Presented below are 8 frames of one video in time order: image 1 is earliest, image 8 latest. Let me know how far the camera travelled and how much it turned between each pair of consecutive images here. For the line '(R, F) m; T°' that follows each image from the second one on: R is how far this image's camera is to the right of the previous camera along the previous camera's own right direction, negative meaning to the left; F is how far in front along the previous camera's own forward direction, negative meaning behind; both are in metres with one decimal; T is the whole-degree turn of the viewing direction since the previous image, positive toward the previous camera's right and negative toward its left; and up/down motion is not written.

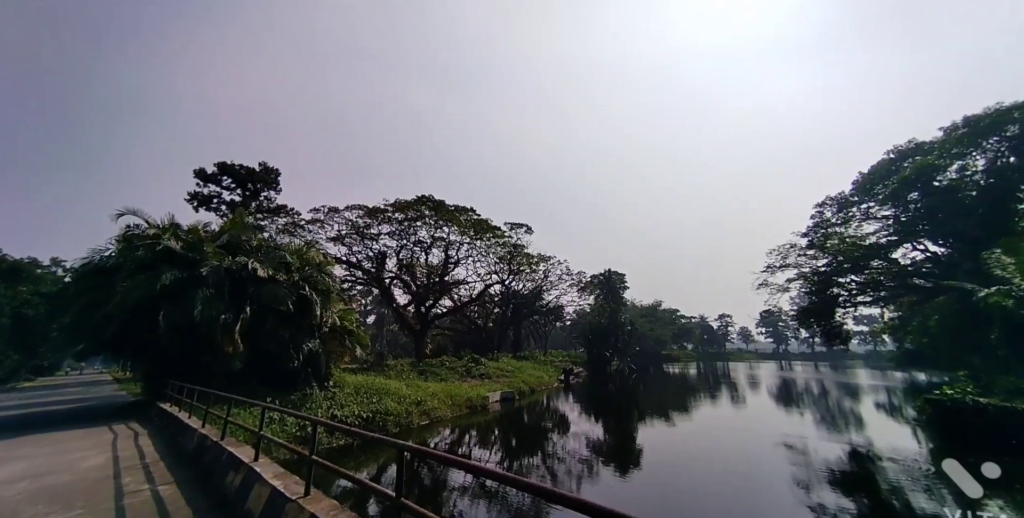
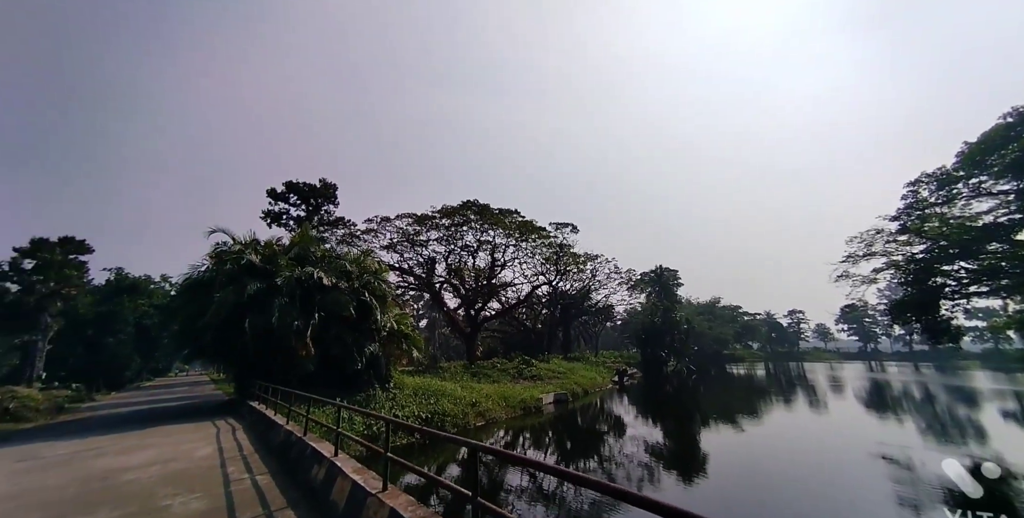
(-0.2, -0.1) m; -7°
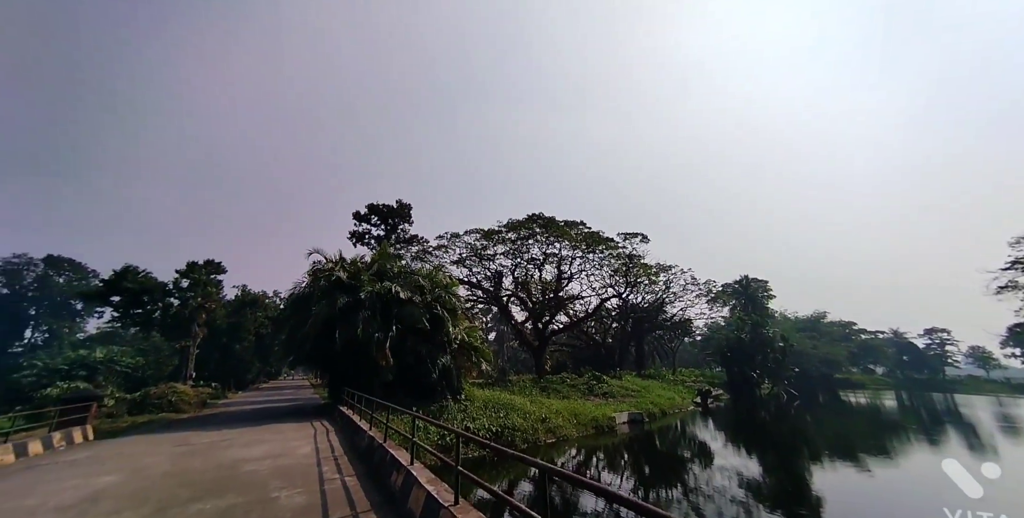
(-0.1, +0.1) m; -10°
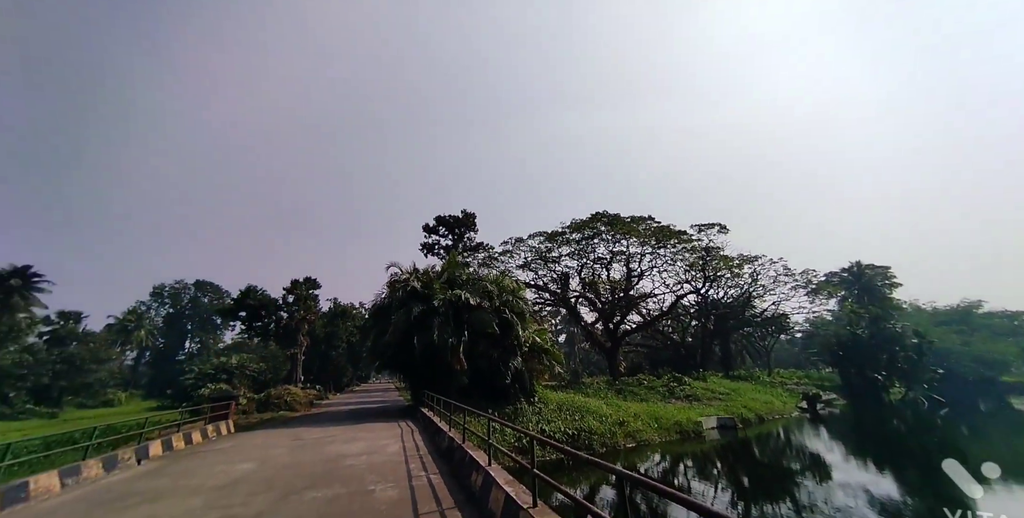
(-0.1, +0.2) m; -10°
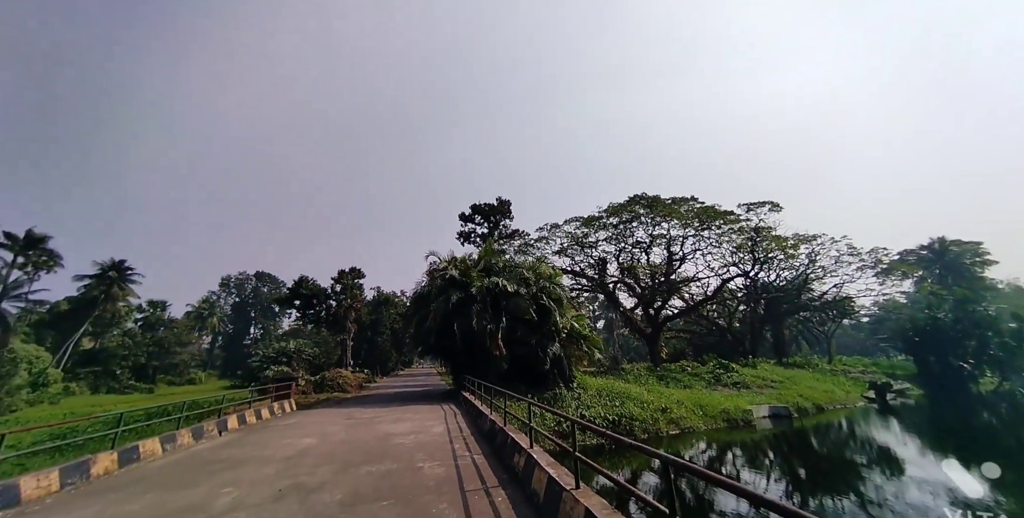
(-0.1, +0.1) m; -6°
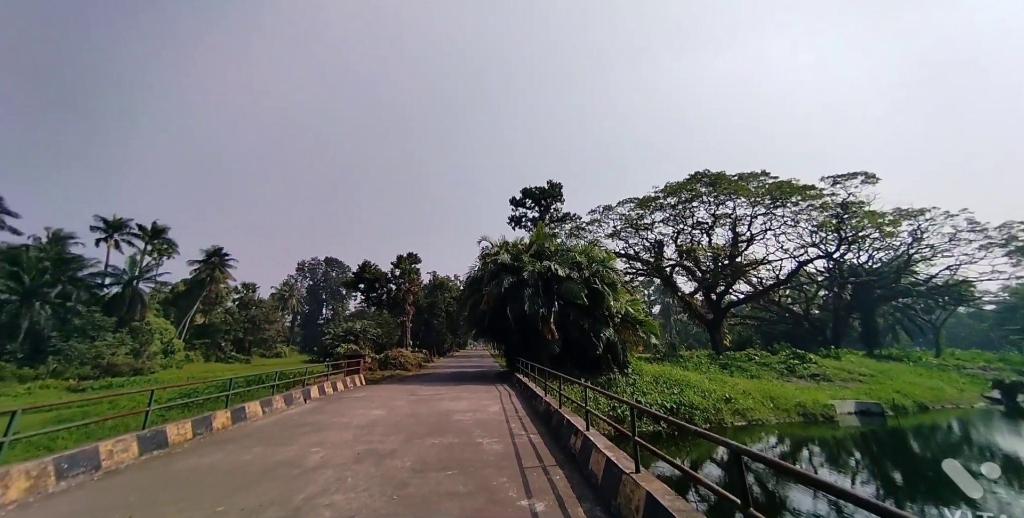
(-0.4, 0.0) m; -8°
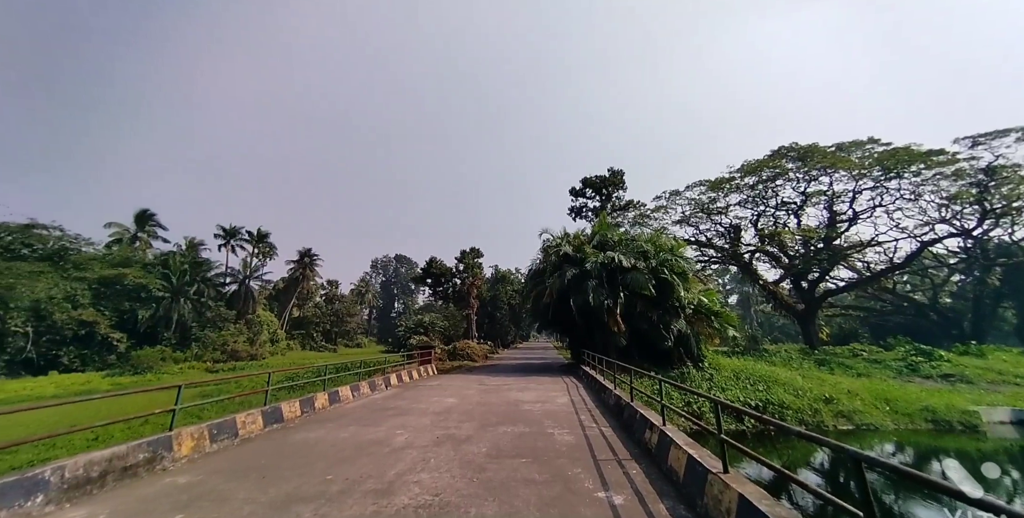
(-0.5, +0.2) m; -10°
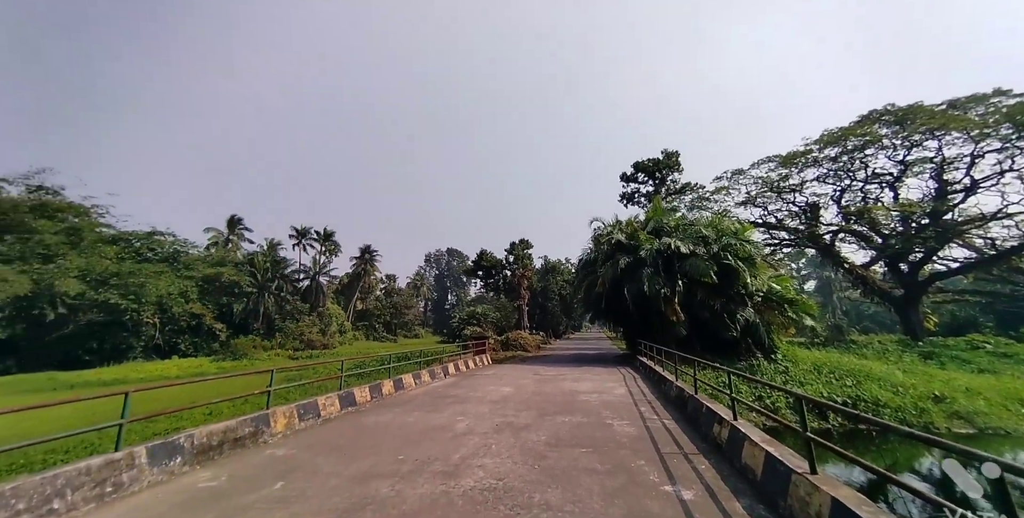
(-0.3, +0.4) m; -8°
